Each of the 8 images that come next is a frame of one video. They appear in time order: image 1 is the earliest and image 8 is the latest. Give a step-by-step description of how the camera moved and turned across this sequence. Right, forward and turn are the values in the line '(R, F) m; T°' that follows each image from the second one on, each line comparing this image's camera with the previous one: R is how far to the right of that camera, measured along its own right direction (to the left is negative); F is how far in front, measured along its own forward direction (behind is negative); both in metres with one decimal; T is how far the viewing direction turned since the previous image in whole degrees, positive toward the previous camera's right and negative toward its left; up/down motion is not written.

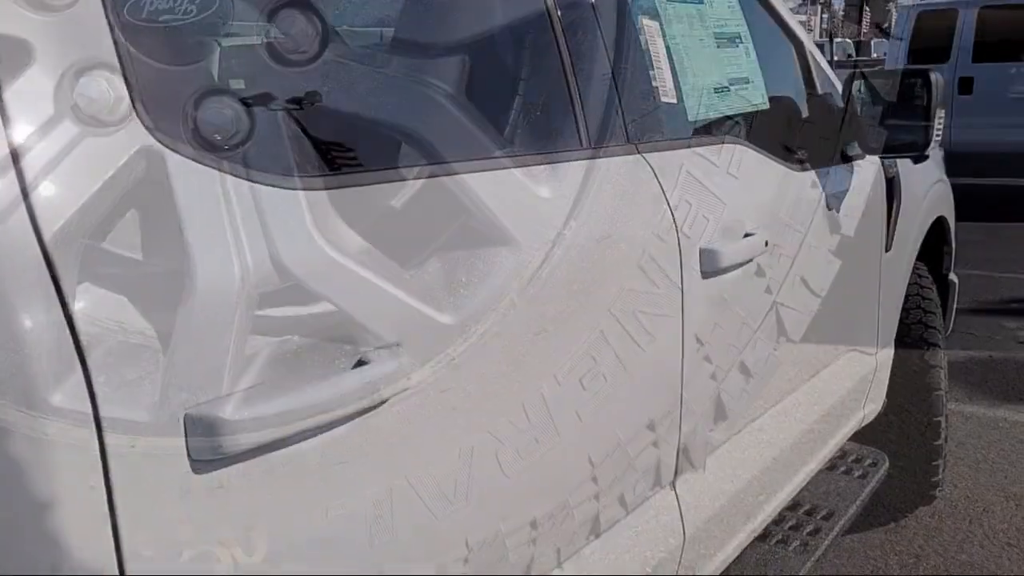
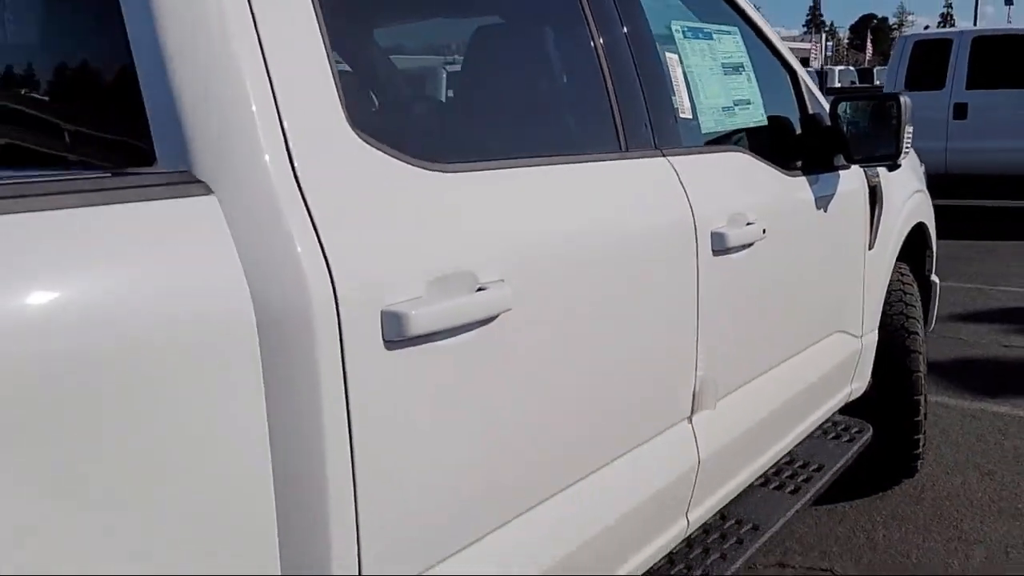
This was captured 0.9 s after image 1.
(-0.1, -0.5) m; 0°
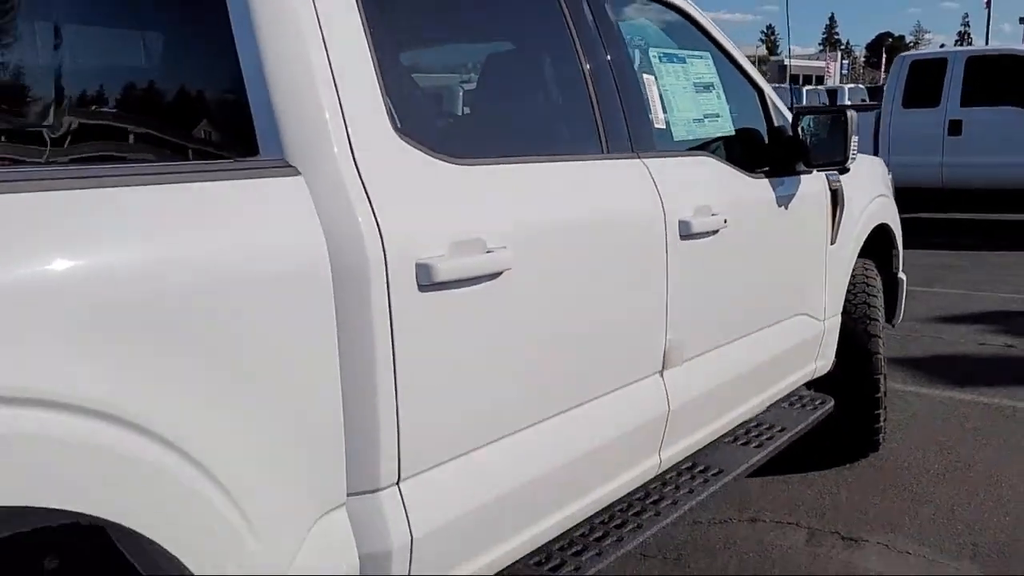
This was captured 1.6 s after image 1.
(0.0, -0.5) m; -1°
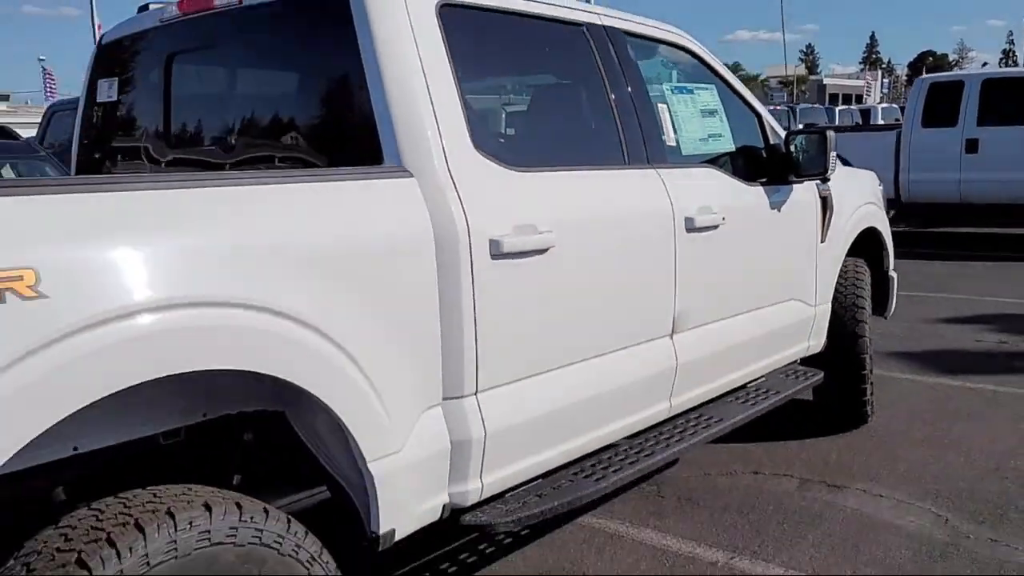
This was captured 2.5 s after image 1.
(0.0, -0.8) m; -2°
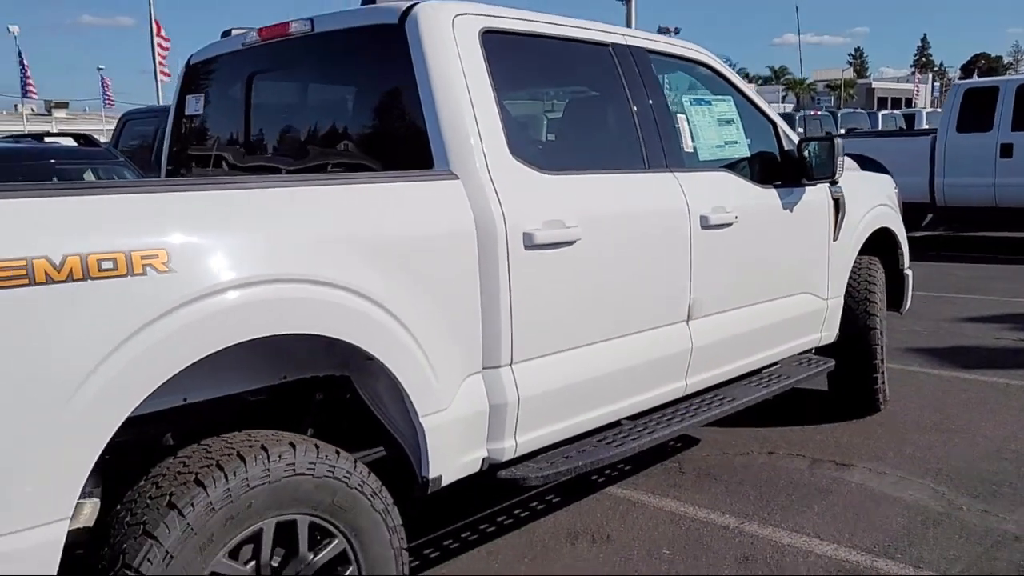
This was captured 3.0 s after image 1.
(0.0, -0.5) m; -3°
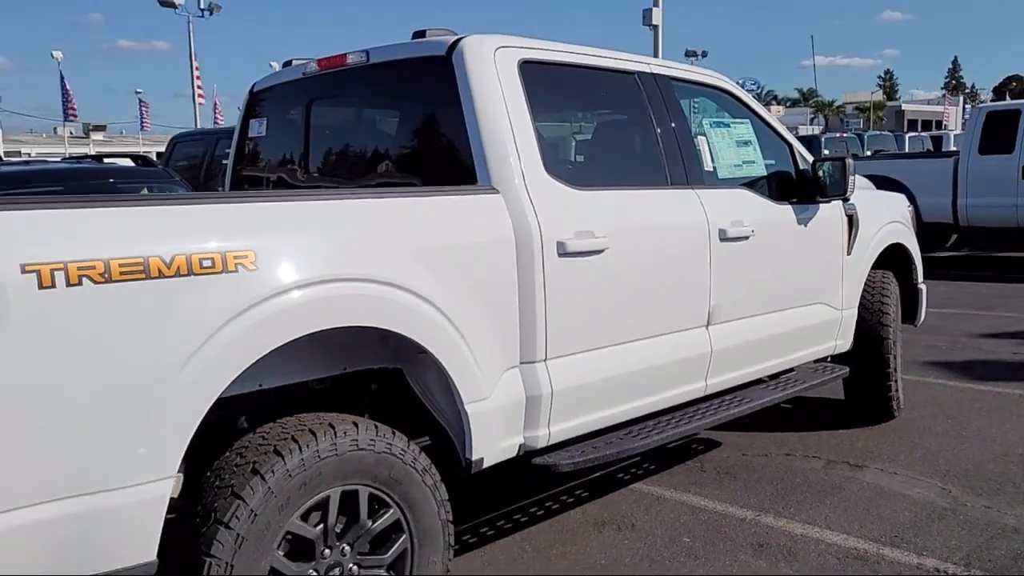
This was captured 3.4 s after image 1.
(0.0, -0.4) m; -2°
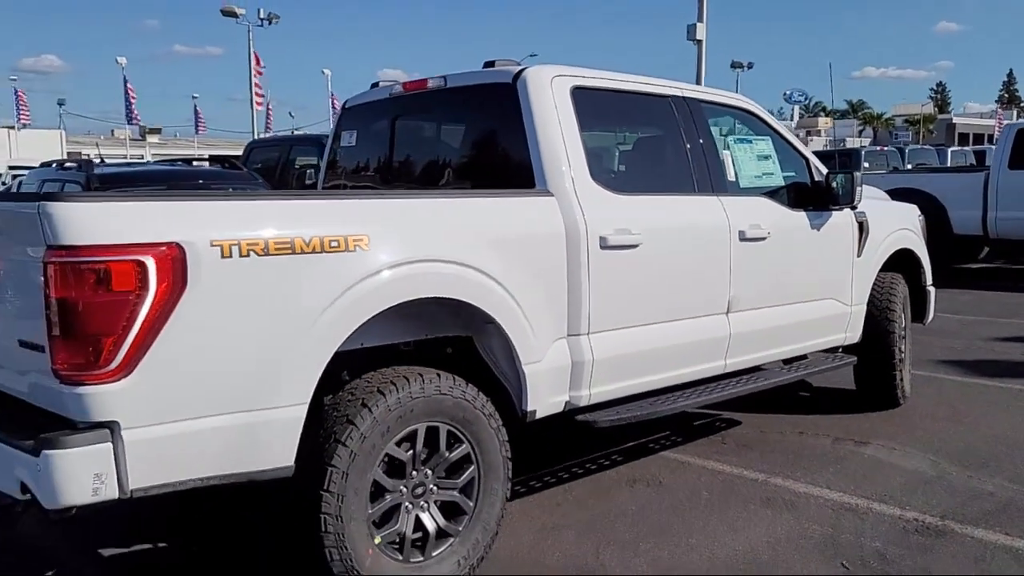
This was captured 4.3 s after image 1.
(0.0, -0.8) m; -3°
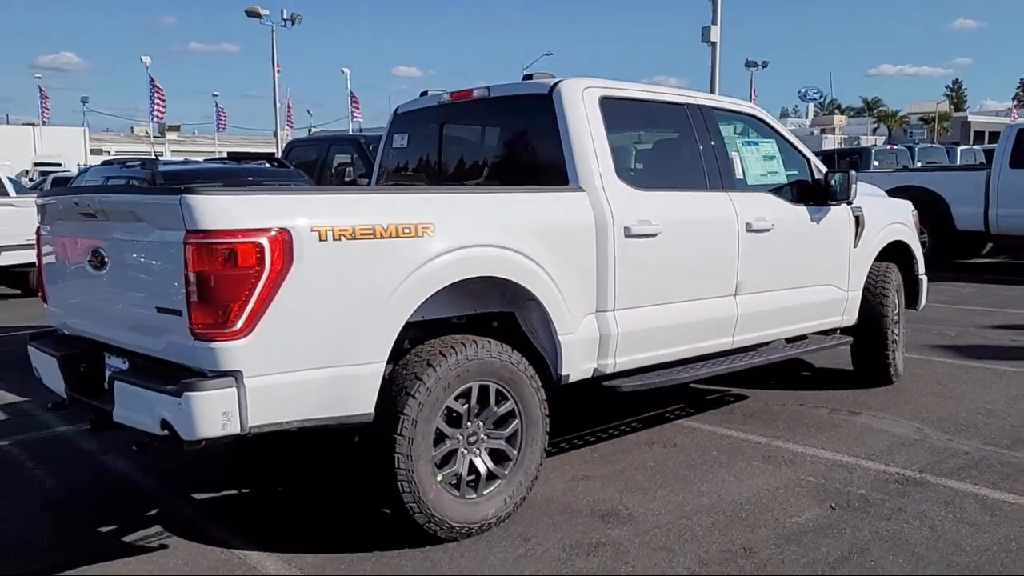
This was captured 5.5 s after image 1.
(-0.1, -0.7) m; -1°
